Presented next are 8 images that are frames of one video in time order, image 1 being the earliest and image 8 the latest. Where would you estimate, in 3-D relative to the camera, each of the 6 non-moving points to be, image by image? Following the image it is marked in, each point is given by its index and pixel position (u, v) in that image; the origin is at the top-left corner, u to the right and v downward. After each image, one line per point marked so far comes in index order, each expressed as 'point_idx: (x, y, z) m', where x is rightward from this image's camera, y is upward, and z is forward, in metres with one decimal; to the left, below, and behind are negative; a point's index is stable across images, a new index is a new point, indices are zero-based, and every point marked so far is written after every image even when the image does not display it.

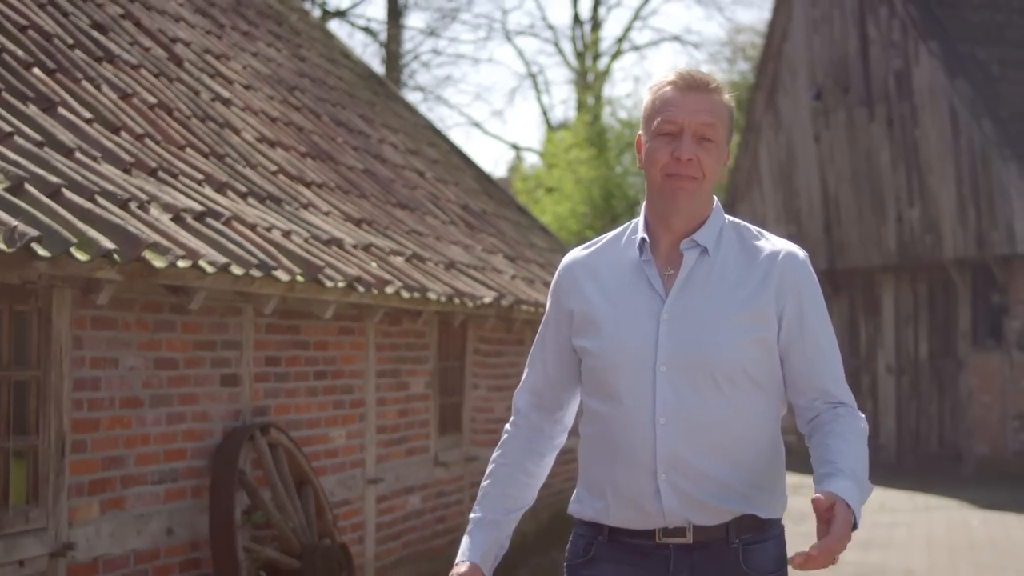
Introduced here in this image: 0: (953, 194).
0: (+4.2, +0.9, +17.8) m
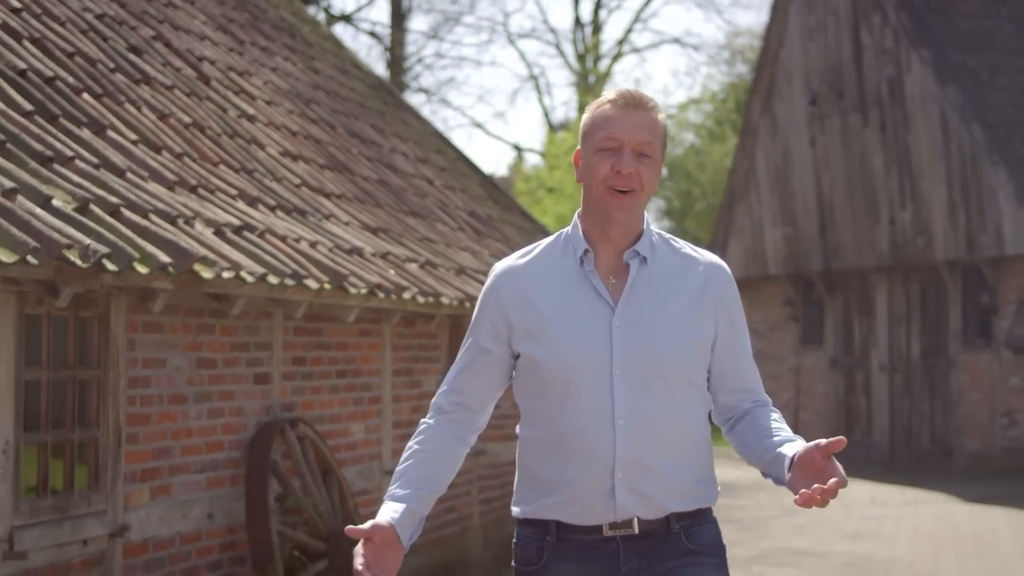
0: (+4.3, +0.9, +18.3) m
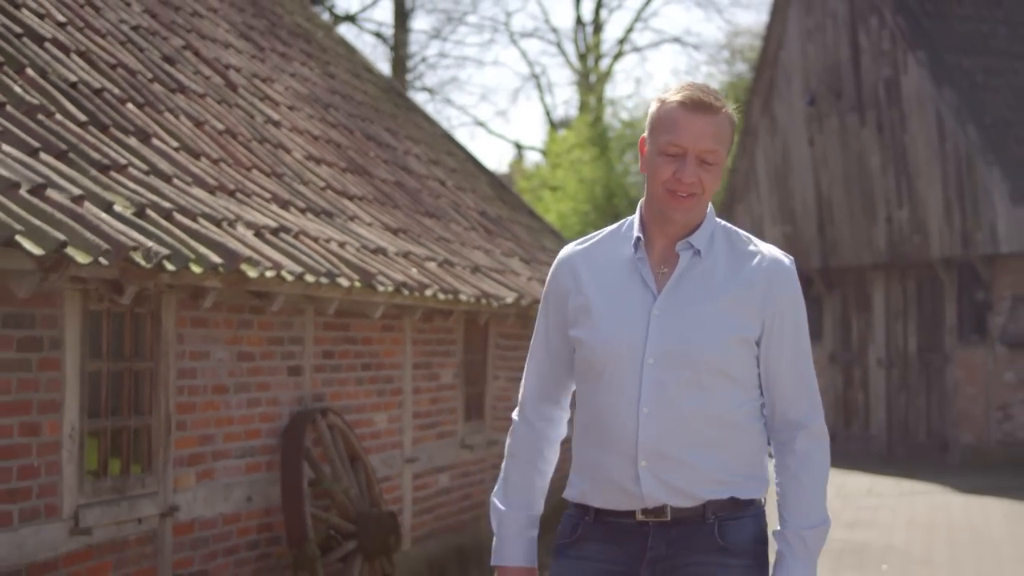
0: (+4.3, +0.9, +18.8) m
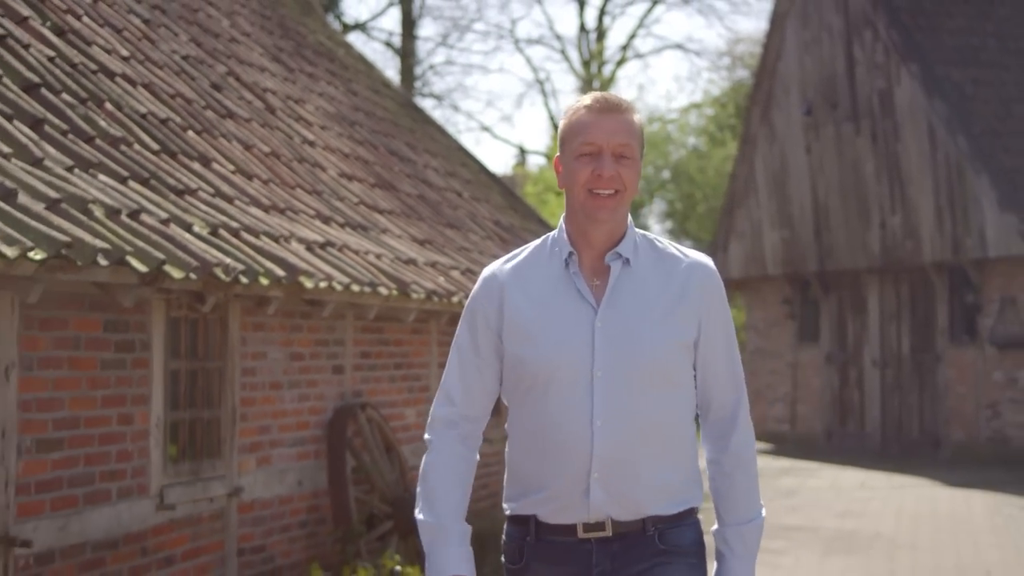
0: (+4.4, +0.9, +19.6) m
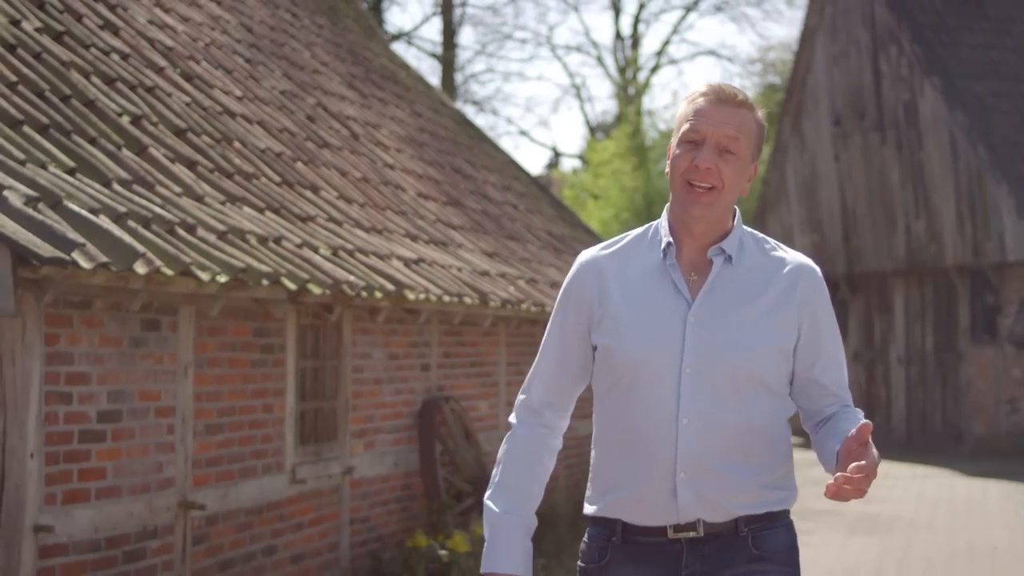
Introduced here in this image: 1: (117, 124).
0: (+4.9, +0.9, +20.8) m
1: (-1.5, +0.6, +7.0) m
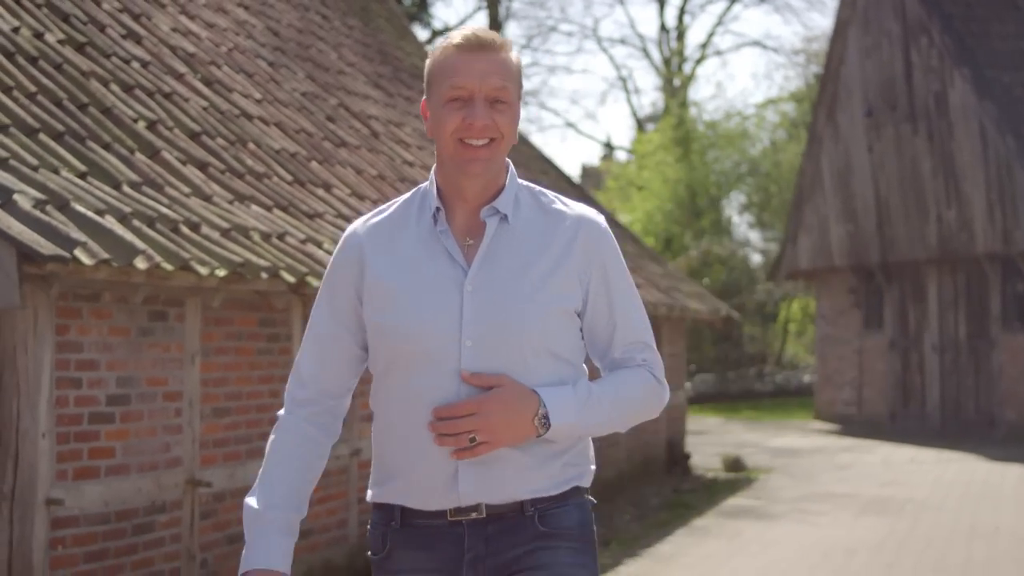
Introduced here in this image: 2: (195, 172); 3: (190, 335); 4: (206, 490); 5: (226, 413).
0: (+5.3, +1.0, +21.0) m
1: (-1.5, +0.6, +7.5) m
2: (-1.3, +0.5, +7.6) m
3: (-1.2, -0.2, +6.8) m
4: (-1.1, -0.8, +6.9) m
5: (-1.1, -0.5, +7.1) m
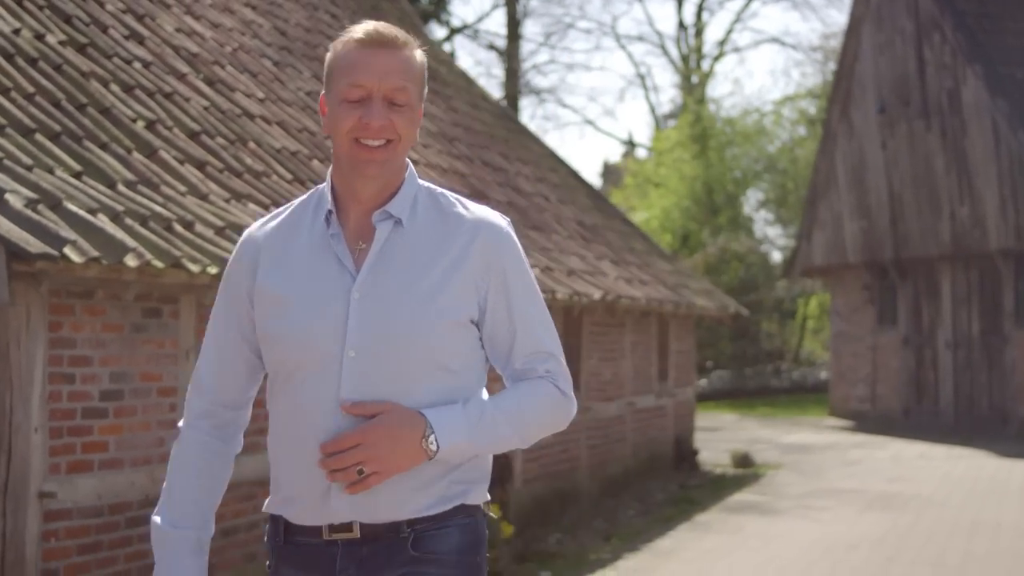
0: (+5.5, +1.0, +21.1) m
1: (-1.6, +0.7, +7.6) m
2: (-1.3, +0.5, +7.7) m
3: (-1.2, -0.2, +6.9) m
4: (-1.2, -0.7, +7.0) m
5: (-1.1, -0.5, +7.3) m
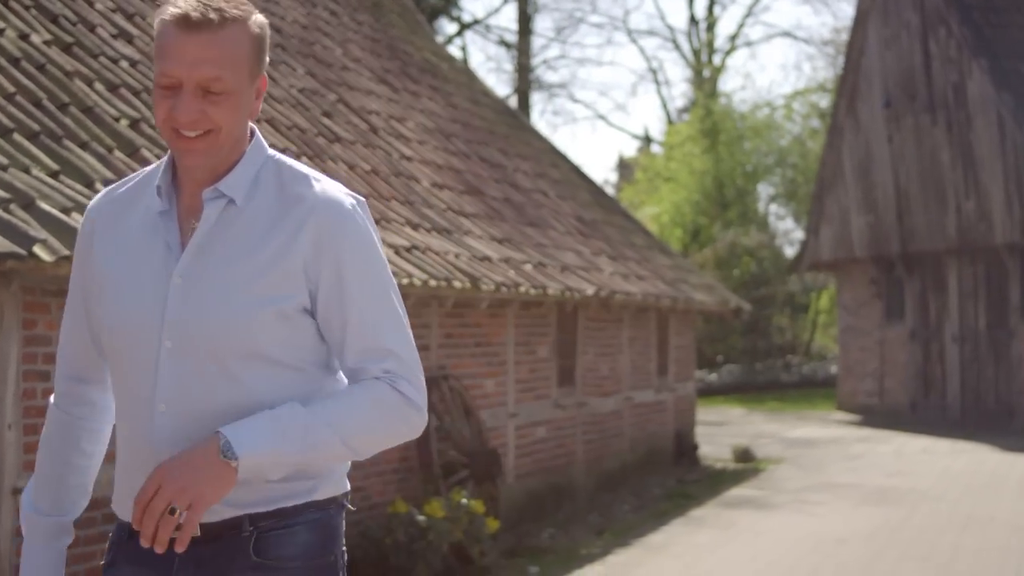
0: (+5.5, +1.1, +21.1) m
1: (-1.7, +0.7, +7.6) m
2: (-1.4, +0.5, +7.8) m
3: (-1.3, -0.2, +7.0) m
4: (-1.3, -0.7, +7.1) m
5: (-1.2, -0.5, +7.3) m
